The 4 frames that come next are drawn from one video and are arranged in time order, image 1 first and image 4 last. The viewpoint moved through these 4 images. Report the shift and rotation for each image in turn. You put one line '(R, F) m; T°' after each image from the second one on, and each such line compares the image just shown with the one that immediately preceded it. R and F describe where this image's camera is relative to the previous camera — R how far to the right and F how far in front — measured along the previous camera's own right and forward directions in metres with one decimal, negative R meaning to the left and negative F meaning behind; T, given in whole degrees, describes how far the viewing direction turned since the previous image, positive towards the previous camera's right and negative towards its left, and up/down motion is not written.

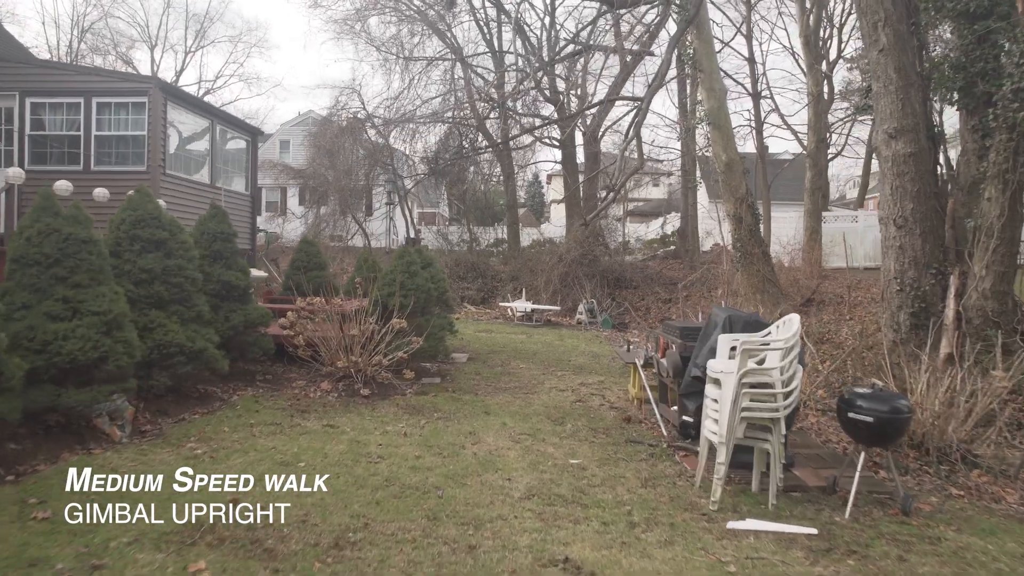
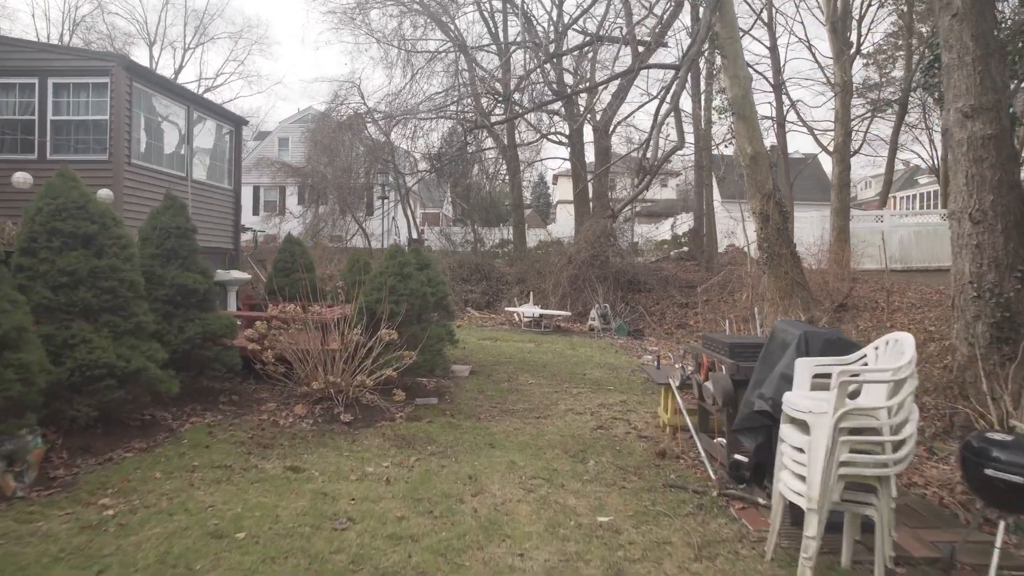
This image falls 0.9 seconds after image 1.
(0.0, +1.1) m; 0°
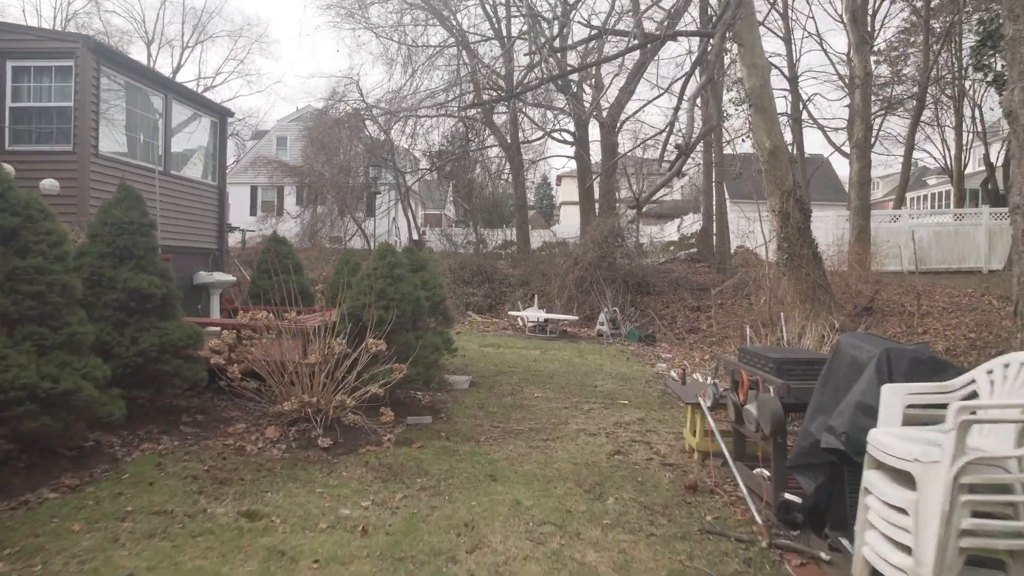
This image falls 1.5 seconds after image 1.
(0.0, +0.8) m; 0°
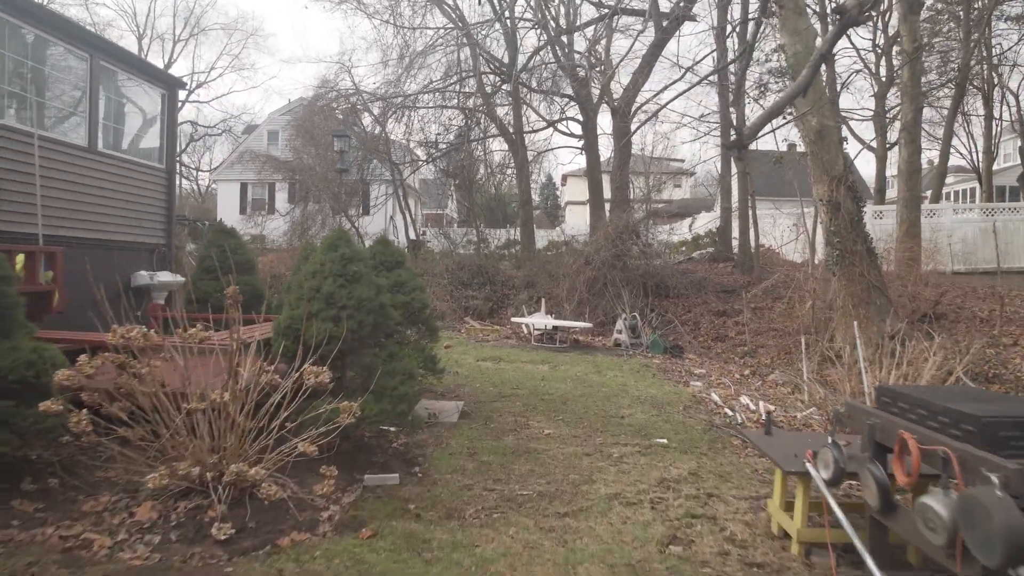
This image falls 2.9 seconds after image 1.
(0.0, +1.8) m; 0°
